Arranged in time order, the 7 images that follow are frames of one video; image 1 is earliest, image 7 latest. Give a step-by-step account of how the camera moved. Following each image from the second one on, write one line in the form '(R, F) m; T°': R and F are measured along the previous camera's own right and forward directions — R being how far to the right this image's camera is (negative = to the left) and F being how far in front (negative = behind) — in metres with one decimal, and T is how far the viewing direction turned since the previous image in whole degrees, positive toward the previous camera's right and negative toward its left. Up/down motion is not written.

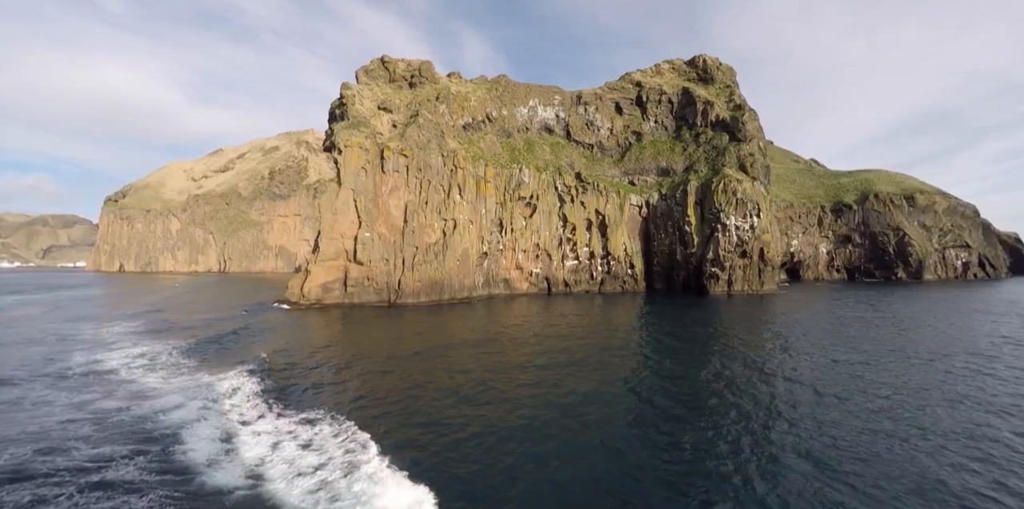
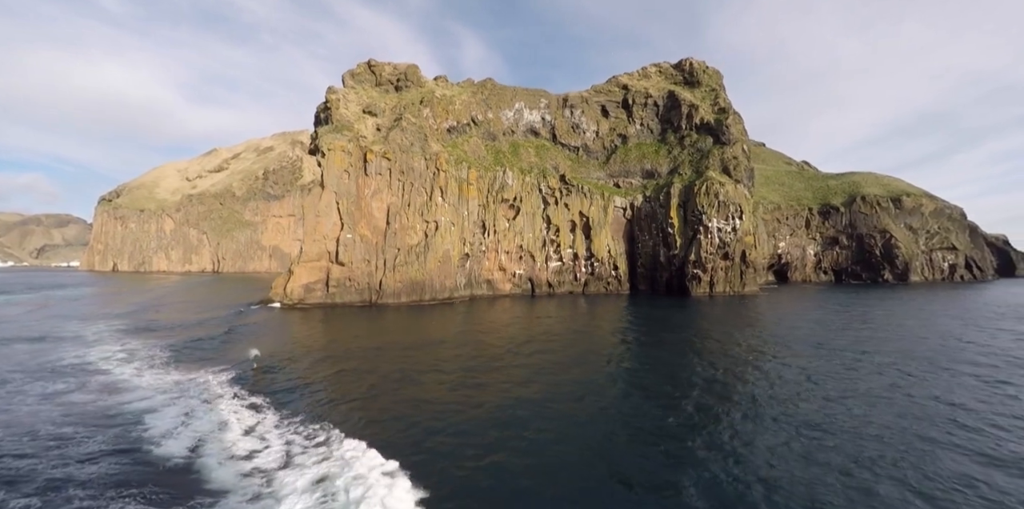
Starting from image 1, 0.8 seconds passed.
(+2.2, -0.6) m; 0°
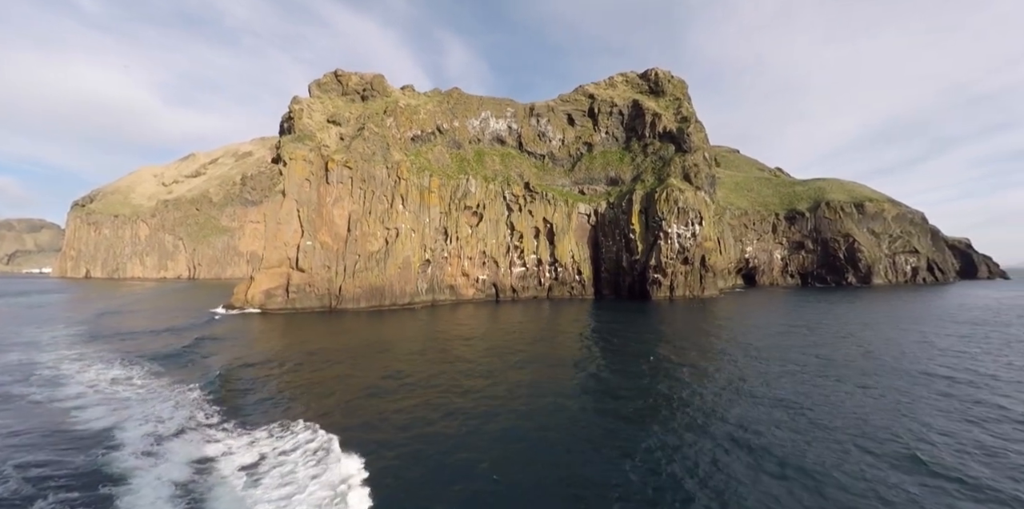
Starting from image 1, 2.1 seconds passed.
(+4.1, -1.1) m; +1°
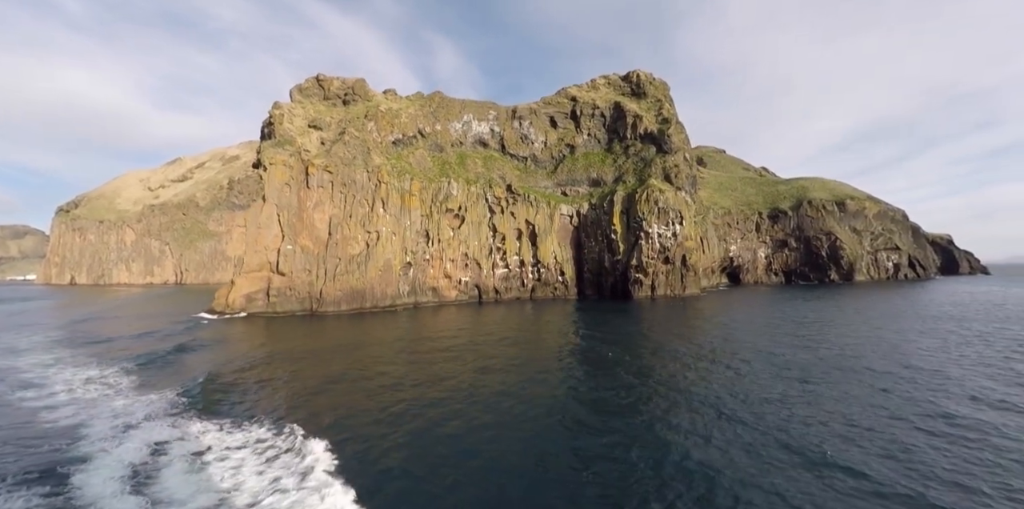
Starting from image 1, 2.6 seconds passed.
(+1.9, -0.5) m; +1°
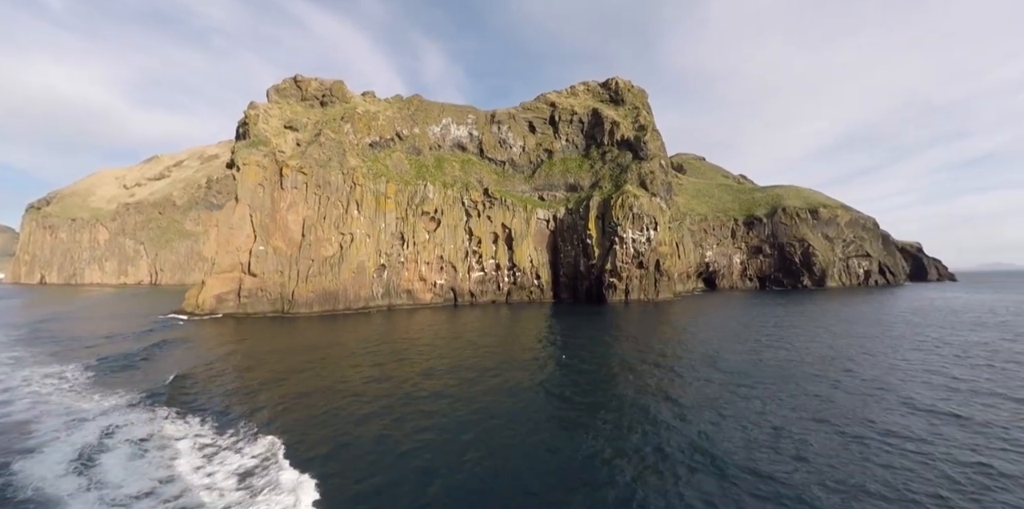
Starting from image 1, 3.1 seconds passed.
(+2.0, -0.5) m; +1°
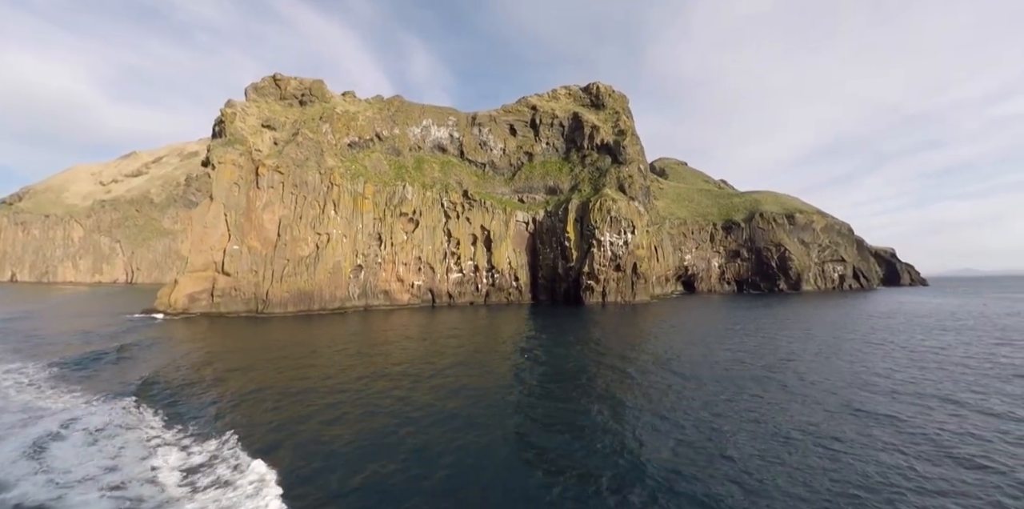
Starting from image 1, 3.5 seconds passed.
(+1.8, -0.4) m; +1°
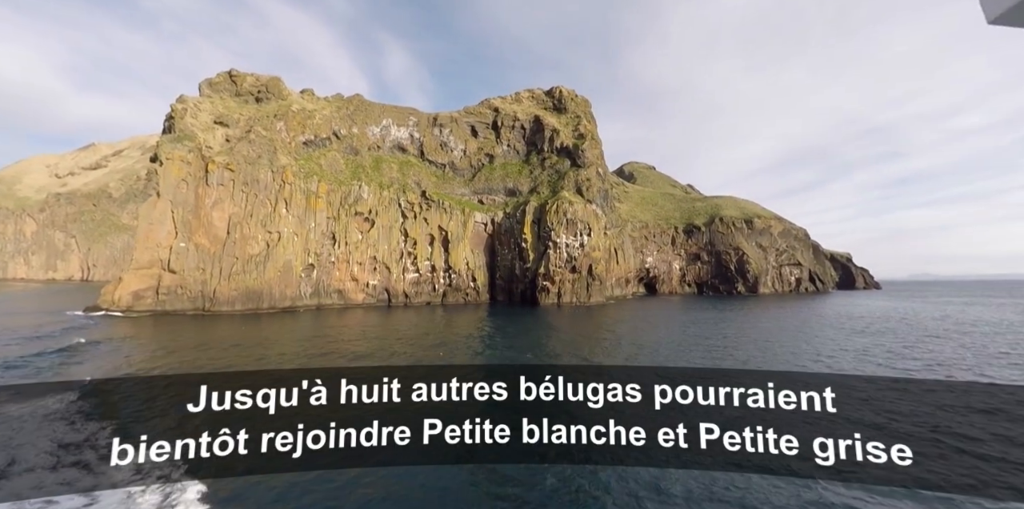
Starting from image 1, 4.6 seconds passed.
(+4.3, -1.0) m; +2°
